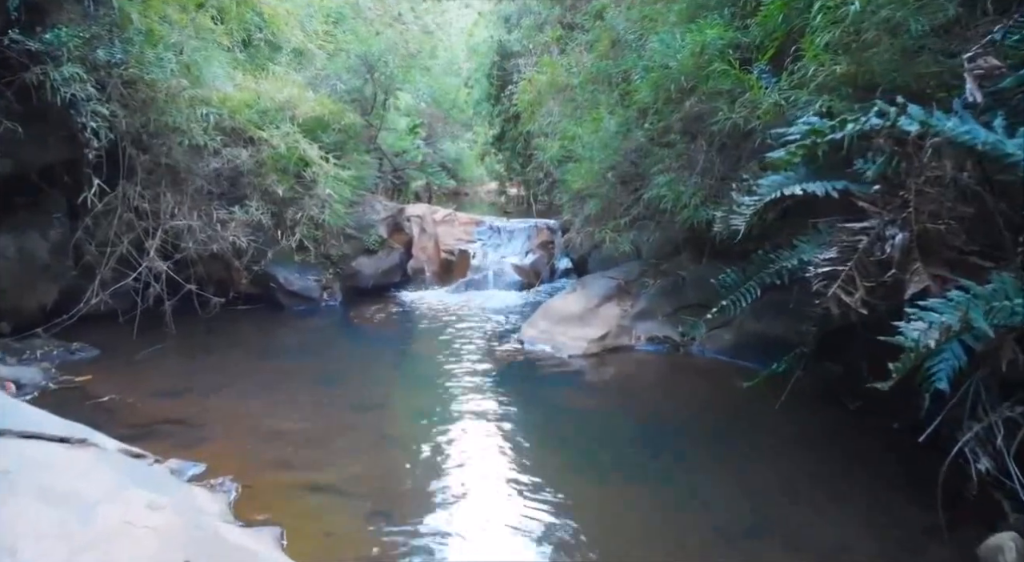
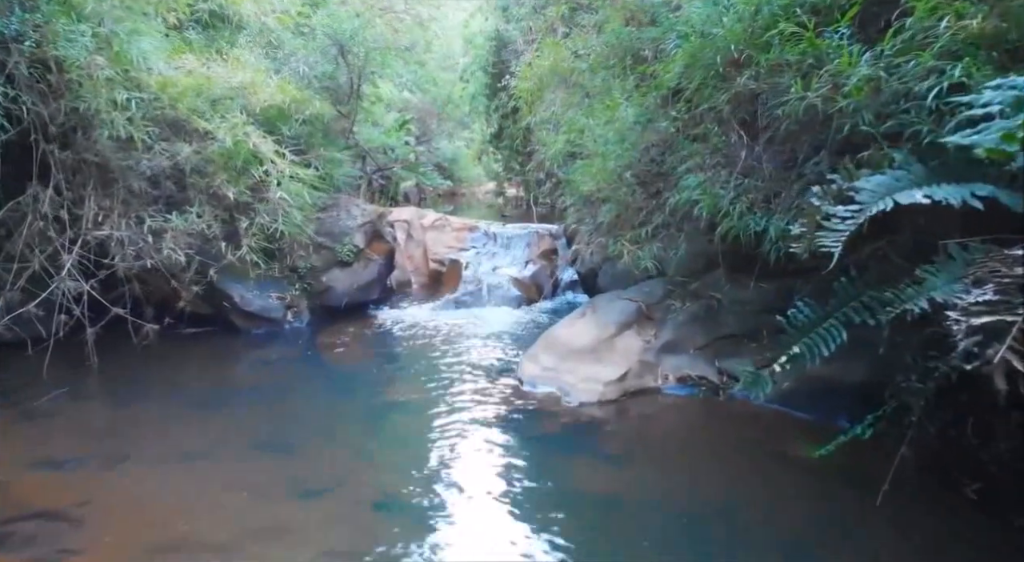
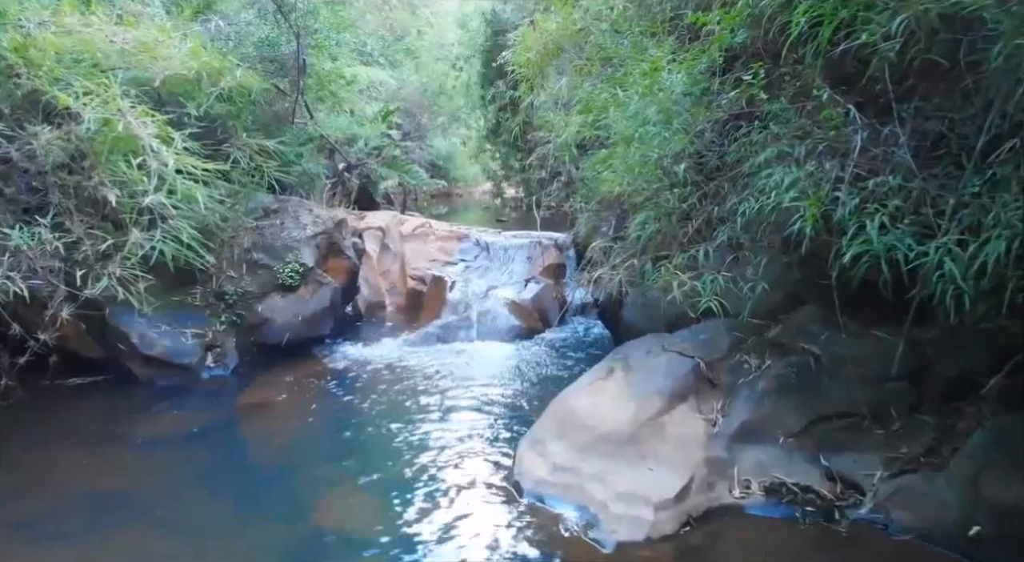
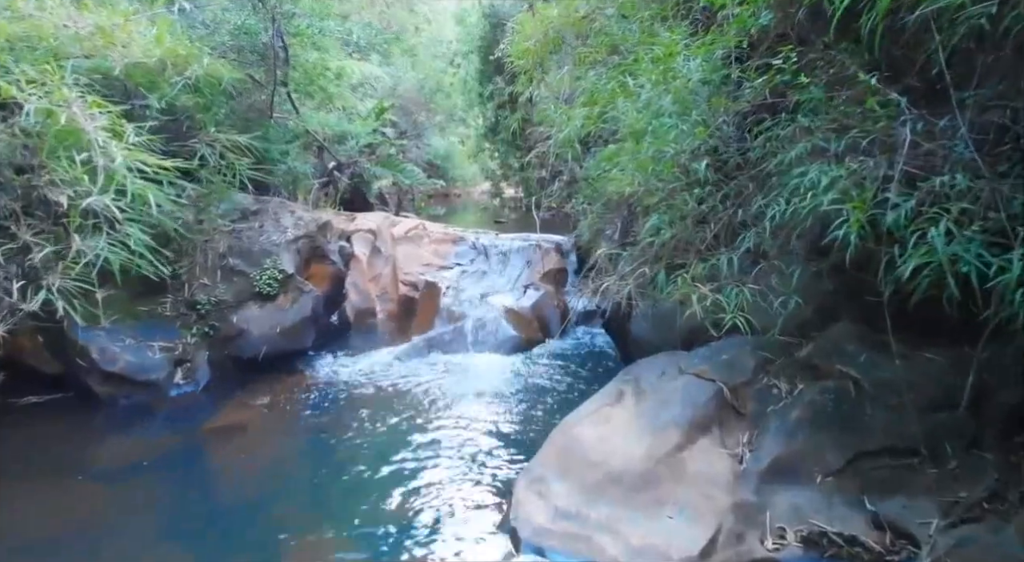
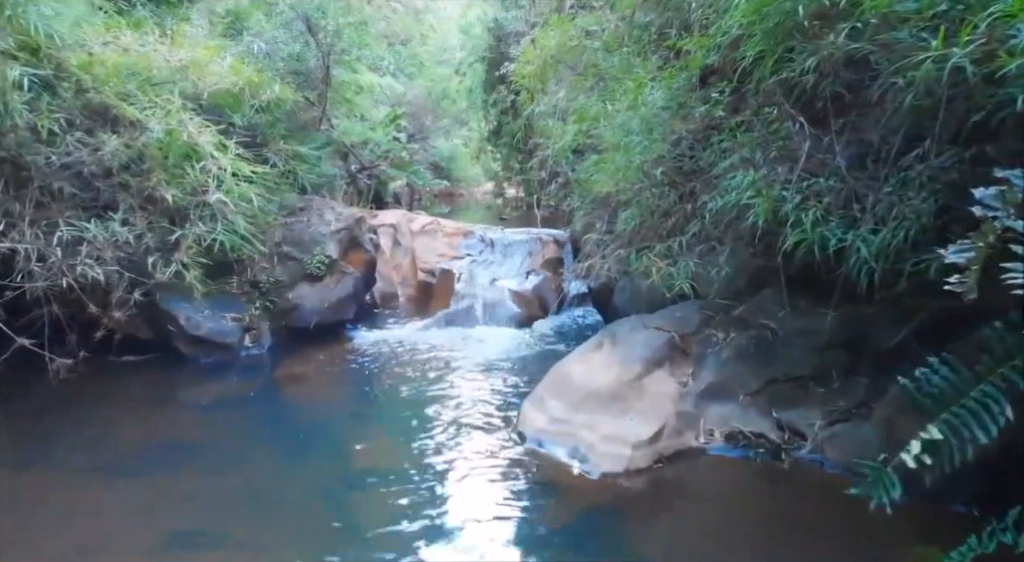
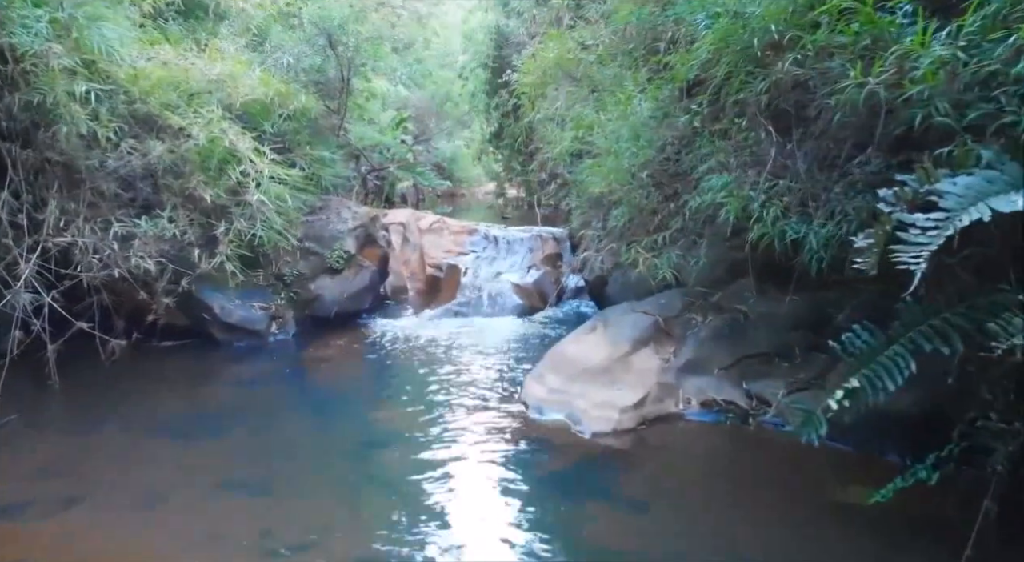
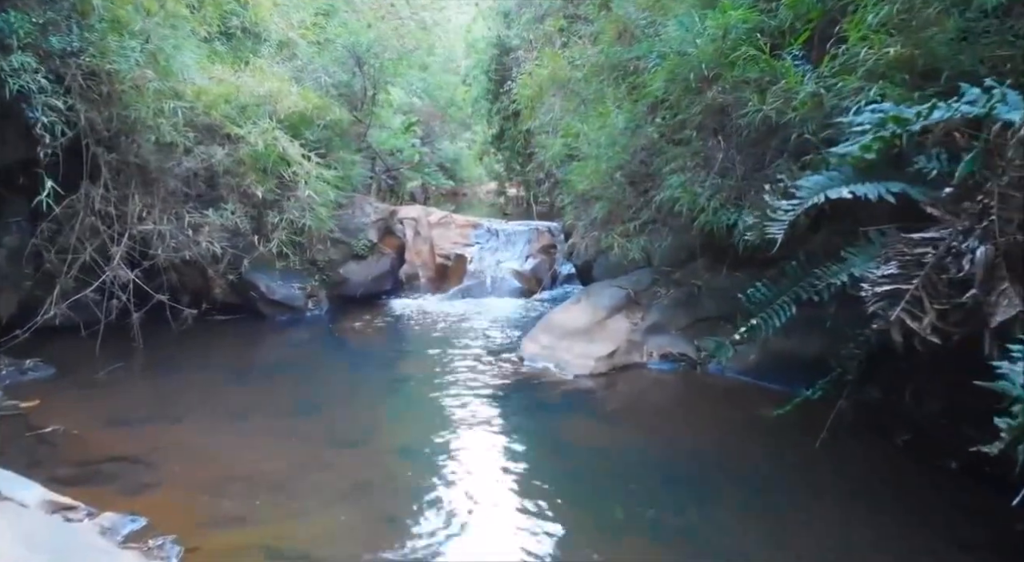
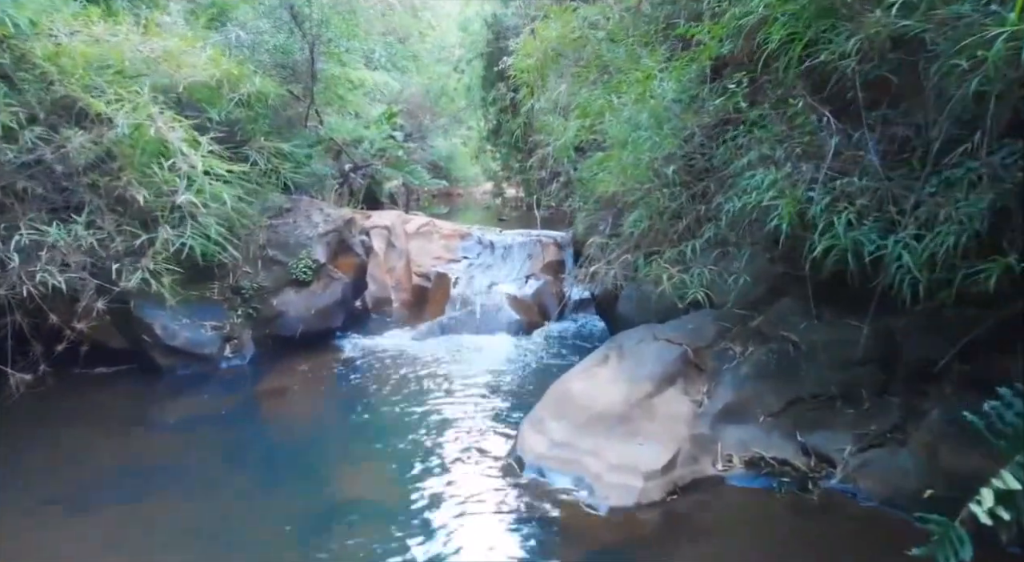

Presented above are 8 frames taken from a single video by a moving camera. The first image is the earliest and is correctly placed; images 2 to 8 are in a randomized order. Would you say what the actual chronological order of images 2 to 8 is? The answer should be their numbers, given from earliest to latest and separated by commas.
7, 2, 6, 5, 8, 3, 4
